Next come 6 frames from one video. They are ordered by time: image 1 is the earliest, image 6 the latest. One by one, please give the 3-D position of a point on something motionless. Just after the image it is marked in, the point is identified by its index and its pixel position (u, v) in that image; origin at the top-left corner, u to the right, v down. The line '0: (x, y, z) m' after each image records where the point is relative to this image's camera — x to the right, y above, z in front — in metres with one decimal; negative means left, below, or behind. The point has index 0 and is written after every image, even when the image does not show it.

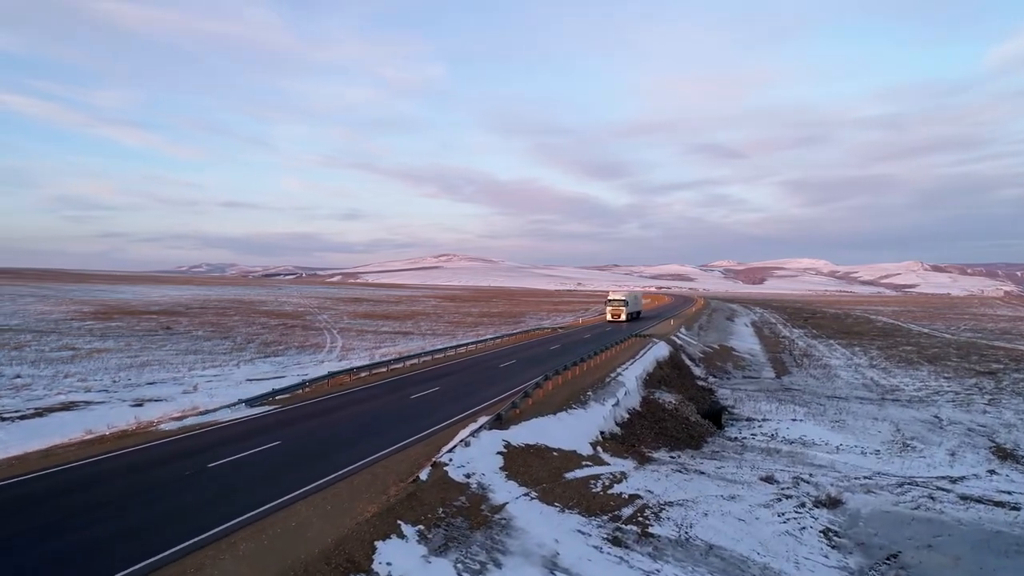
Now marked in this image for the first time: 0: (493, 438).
0: (-0.4, -3.1, +14.9) m
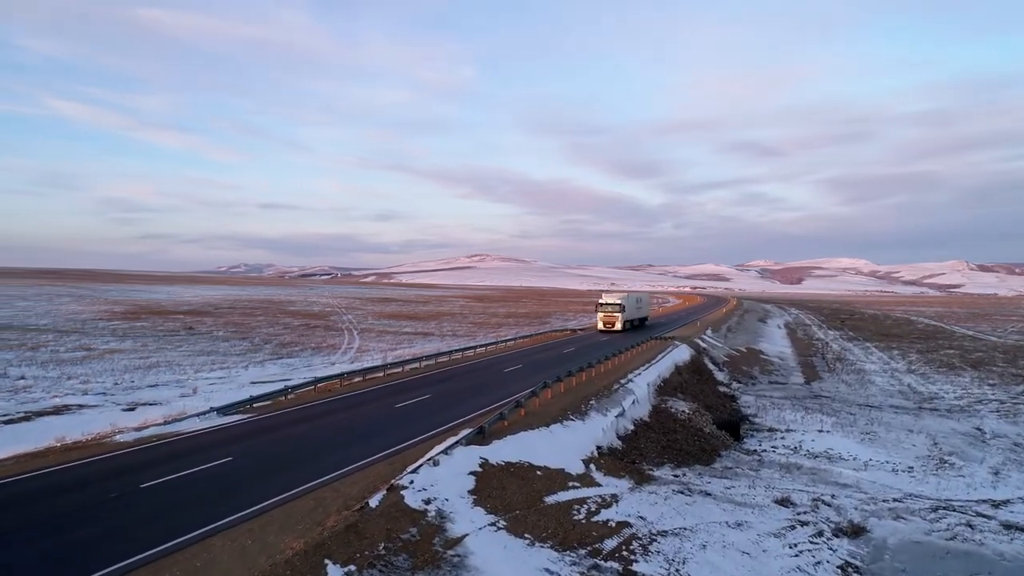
0: (-0.8, -3.2, +13.5) m
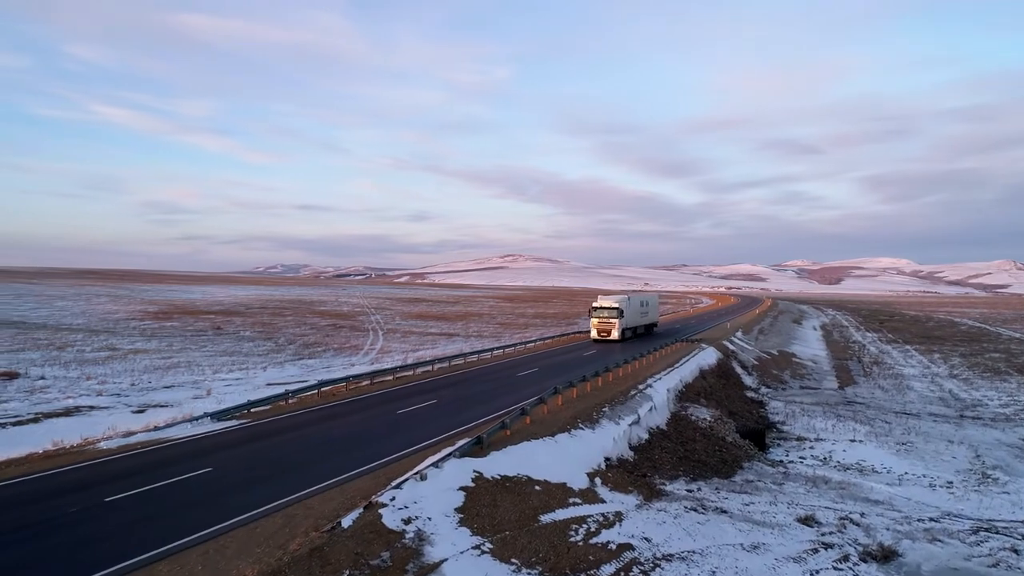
0: (-0.9, -3.2, +12.6) m
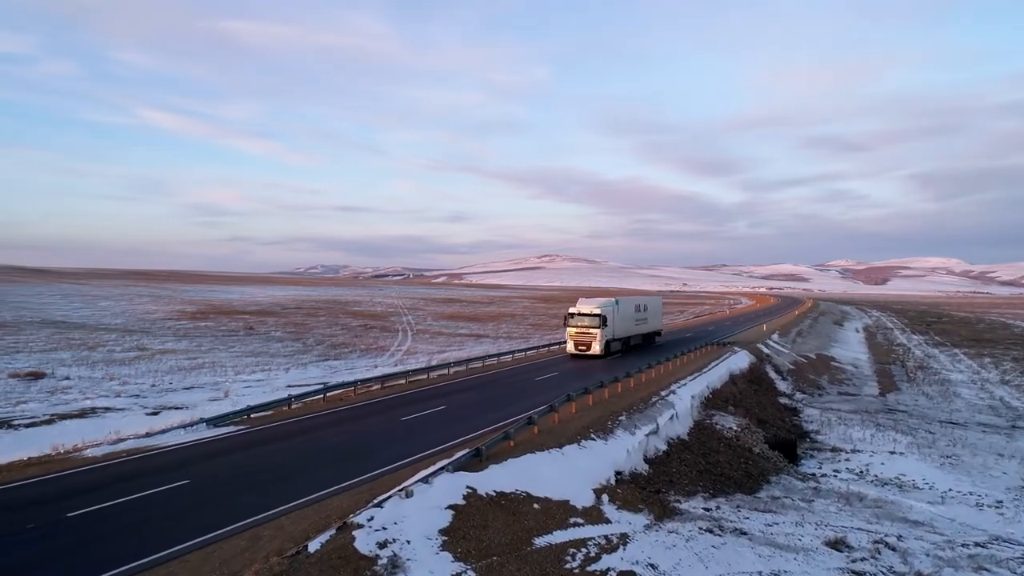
0: (-1.0, -3.2, +11.7) m
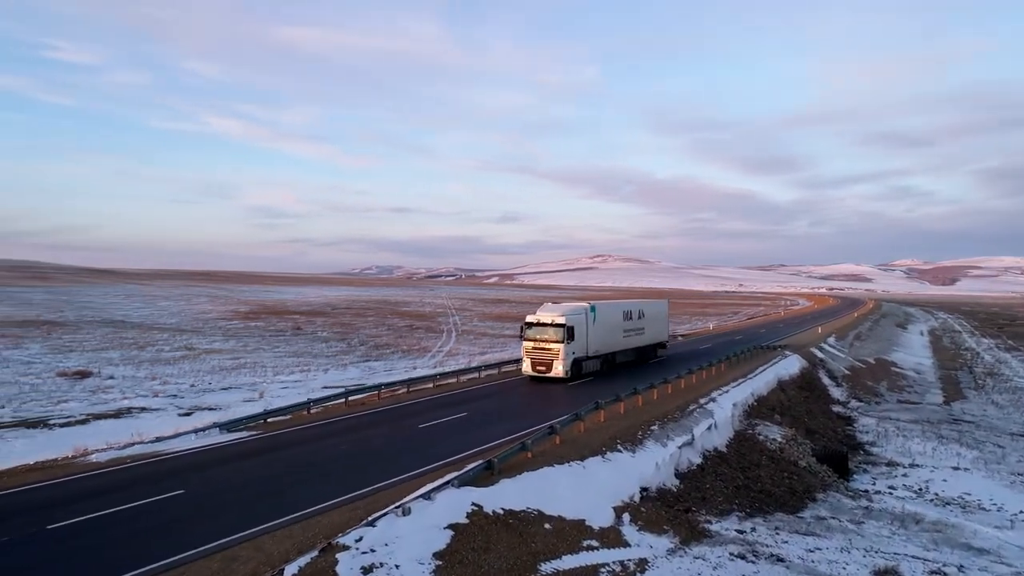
0: (-0.8, -3.2, +10.8) m
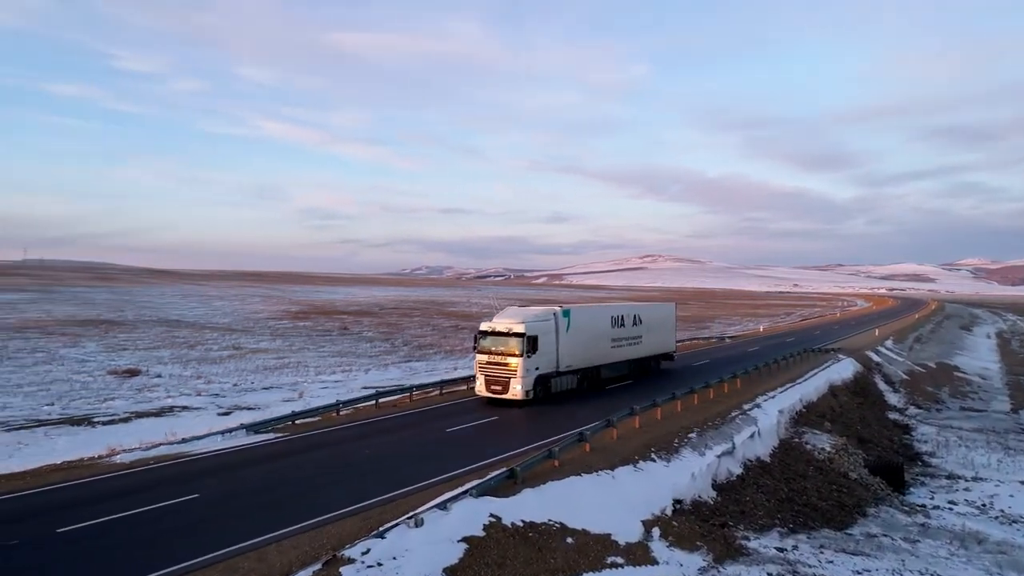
0: (-0.5, -3.2, +10.3) m
